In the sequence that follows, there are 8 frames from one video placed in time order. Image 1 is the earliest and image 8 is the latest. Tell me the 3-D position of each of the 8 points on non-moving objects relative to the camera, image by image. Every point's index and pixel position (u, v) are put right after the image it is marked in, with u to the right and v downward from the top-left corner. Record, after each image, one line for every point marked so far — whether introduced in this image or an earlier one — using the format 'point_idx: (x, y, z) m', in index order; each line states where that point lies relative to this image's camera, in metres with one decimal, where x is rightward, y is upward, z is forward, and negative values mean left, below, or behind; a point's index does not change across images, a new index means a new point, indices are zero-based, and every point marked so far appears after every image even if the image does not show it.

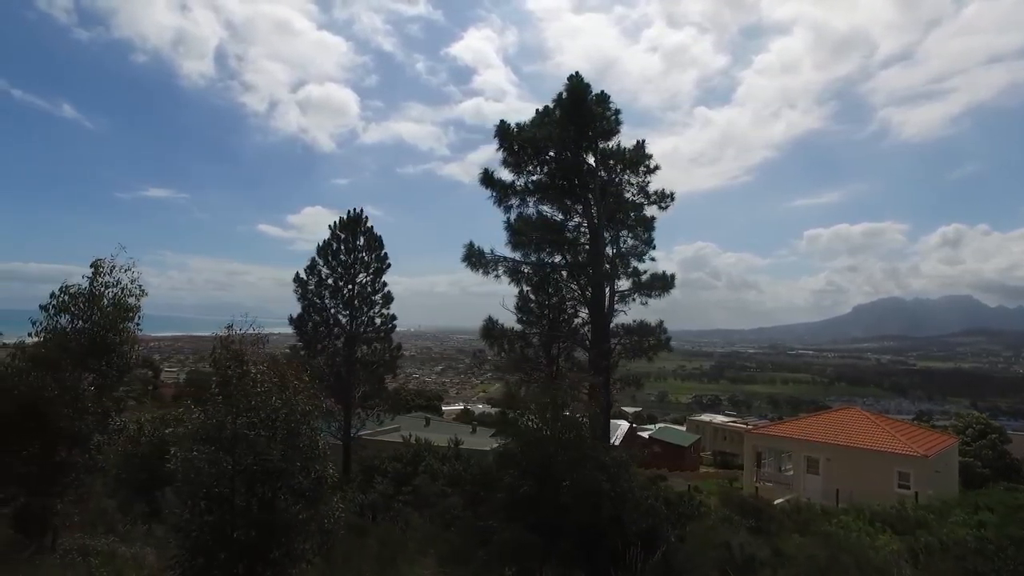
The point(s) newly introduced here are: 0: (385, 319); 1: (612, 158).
0: (-3.5, -0.9, +18.1) m
1: (+2.2, +2.9, +14.8) m
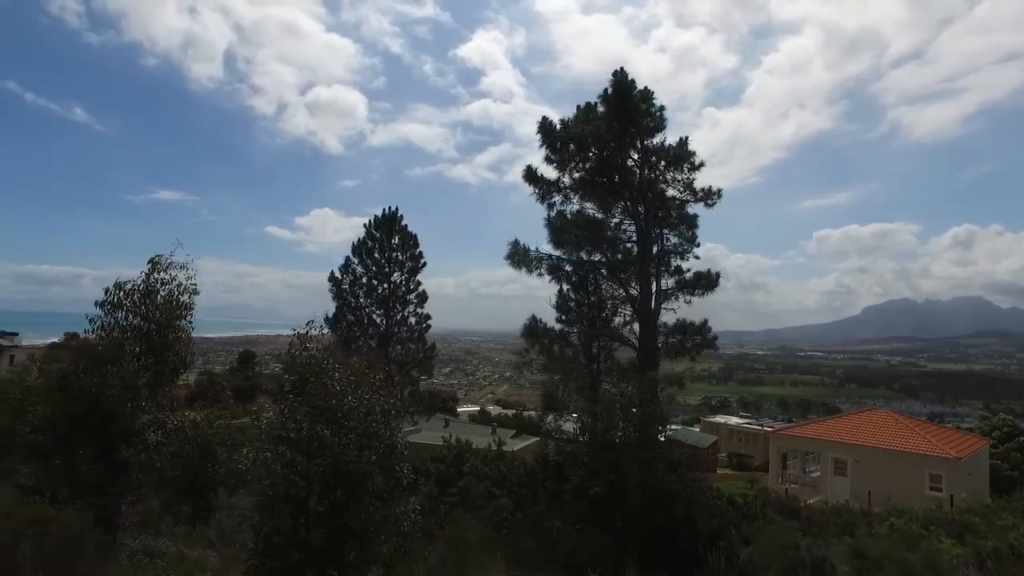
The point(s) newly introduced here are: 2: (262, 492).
0: (-2.6, -0.9, +18.0) m
1: (+3.2, +2.9, +14.6) m
2: (-2.6, -2.2, +7.0) m
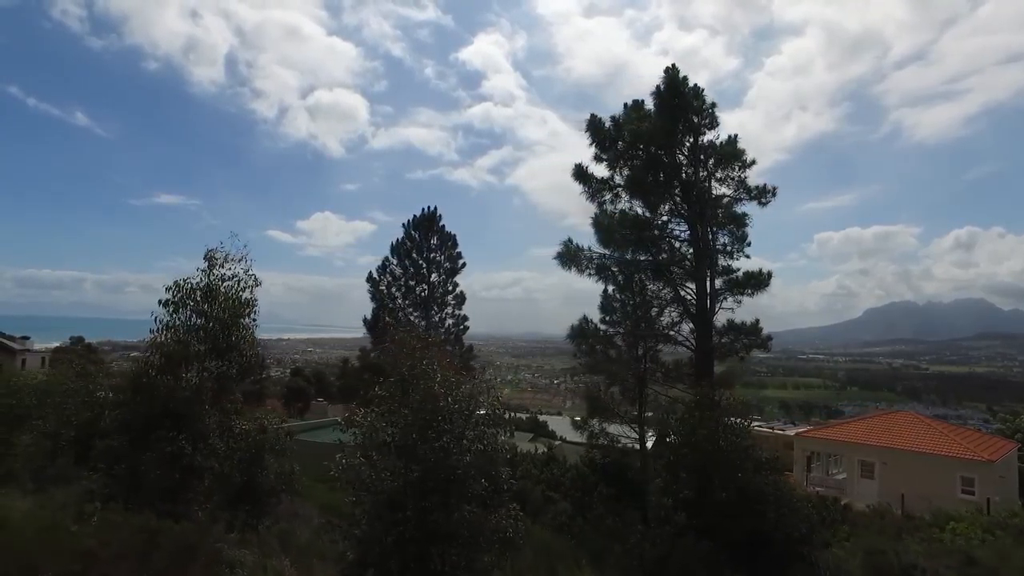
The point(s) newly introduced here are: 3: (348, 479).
0: (-1.5, -0.9, +17.7) m
1: (+4.2, +2.9, +14.3) m
2: (-1.6, -2.1, +6.7) m
3: (-1.7, -2.0, +6.8) m
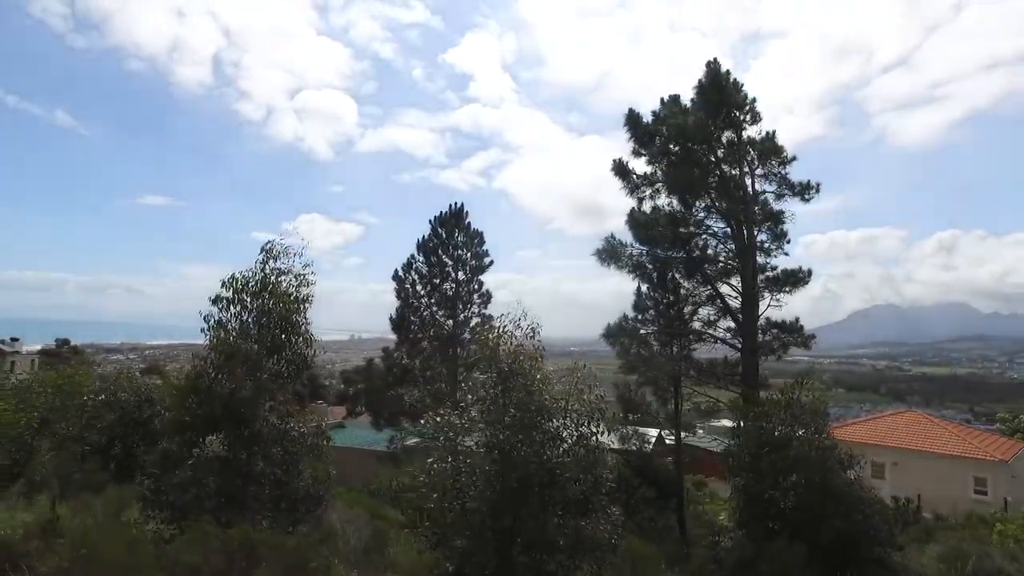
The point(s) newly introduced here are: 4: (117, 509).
0: (-0.8, -0.8, +17.3) m
1: (+5.0, +3.0, +14.1) m
2: (-0.6, -2.0, +6.3) m
3: (-0.7, -1.9, +6.5) m
4: (-5.2, -3.0, +8.8) m
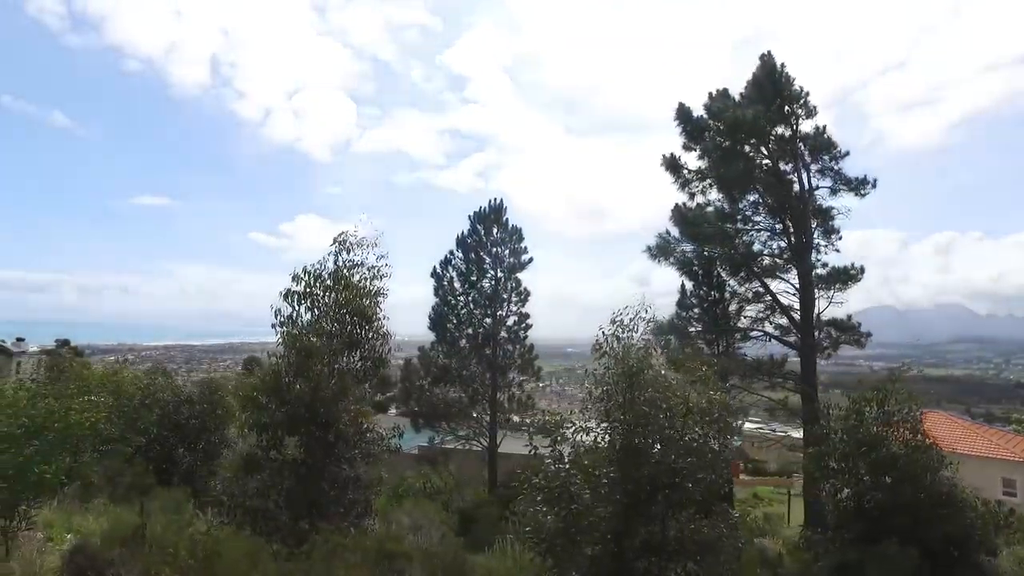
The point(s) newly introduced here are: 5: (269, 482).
0: (+0.2, -0.8, +17.0) m
1: (+6.0, +3.0, +13.8) m
2: (+0.4, -2.0, +6.0) m
3: (+0.3, -1.8, +6.1) m
4: (-4.2, -2.9, +8.5) m
5: (-2.7, -2.1, +7.2) m
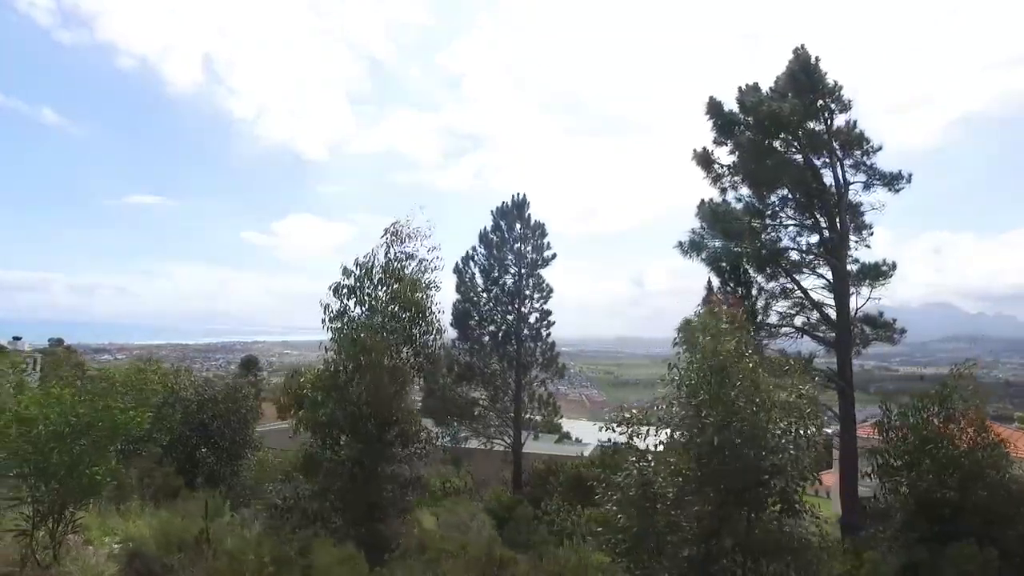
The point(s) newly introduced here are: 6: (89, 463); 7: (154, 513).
0: (+0.8, -0.7, +16.8) m
1: (+6.6, +3.1, +13.7) m
2: (+1.1, -1.9, +5.8) m
3: (+1.0, -1.7, +5.9) m
4: (-3.5, -2.8, +8.2) m
5: (-2.0, -2.0, +7.0) m
6: (-4.4, -1.8, +6.8) m
7: (-4.8, -3.0, +8.8) m
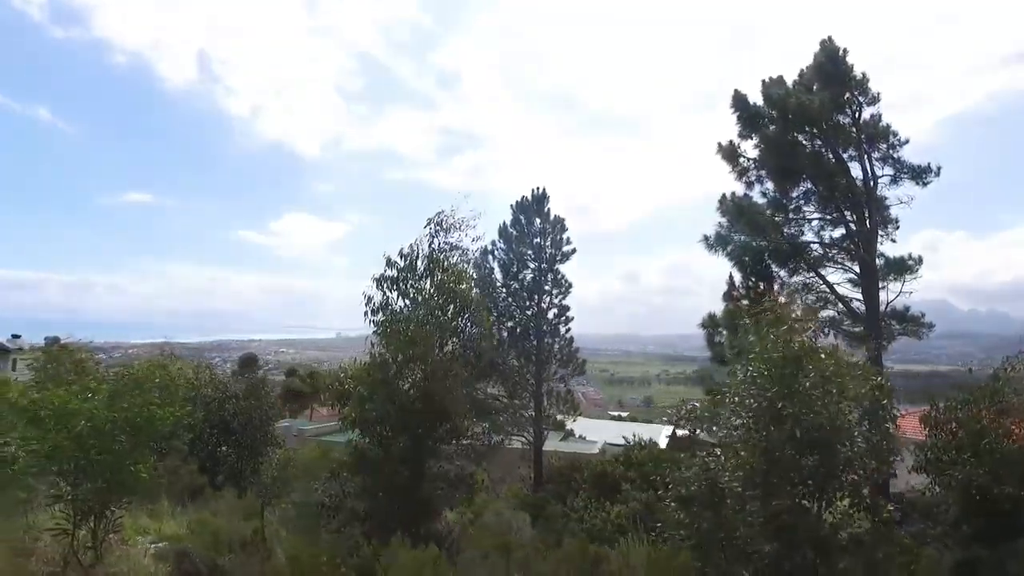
0: (+1.2, -0.6, +16.6) m
1: (+7.1, +3.2, +13.5) m
2: (+1.7, -1.8, +5.6) m
3: (+1.6, -1.6, +5.8) m
4: (-3.0, -2.7, +8.0) m
5: (-1.4, -2.0, +6.8) m
6: (-3.9, -1.7, +6.6) m
7: (-4.3, -2.9, +8.6) m
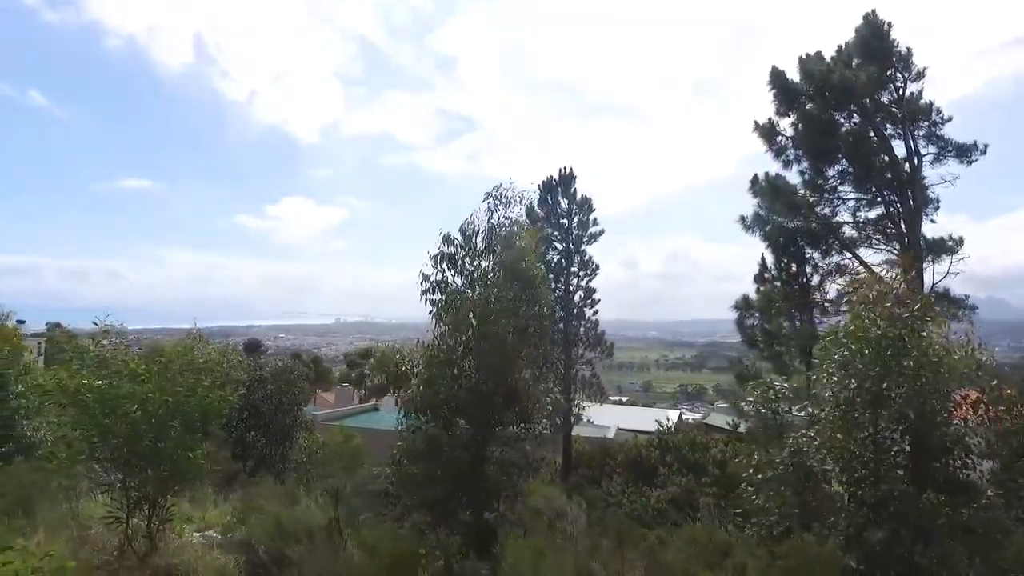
0: (+1.9, -0.2, +16.3) m
1: (+7.7, +3.6, +13.2) m
2: (+2.3, -1.6, +5.4) m
3: (+2.2, -1.4, +5.5) m
4: (-2.3, -2.5, +7.8) m
5: (-0.8, -1.7, +6.5) m
6: (-3.2, -1.5, +6.3) m
7: (-3.6, -2.7, +8.4) m
